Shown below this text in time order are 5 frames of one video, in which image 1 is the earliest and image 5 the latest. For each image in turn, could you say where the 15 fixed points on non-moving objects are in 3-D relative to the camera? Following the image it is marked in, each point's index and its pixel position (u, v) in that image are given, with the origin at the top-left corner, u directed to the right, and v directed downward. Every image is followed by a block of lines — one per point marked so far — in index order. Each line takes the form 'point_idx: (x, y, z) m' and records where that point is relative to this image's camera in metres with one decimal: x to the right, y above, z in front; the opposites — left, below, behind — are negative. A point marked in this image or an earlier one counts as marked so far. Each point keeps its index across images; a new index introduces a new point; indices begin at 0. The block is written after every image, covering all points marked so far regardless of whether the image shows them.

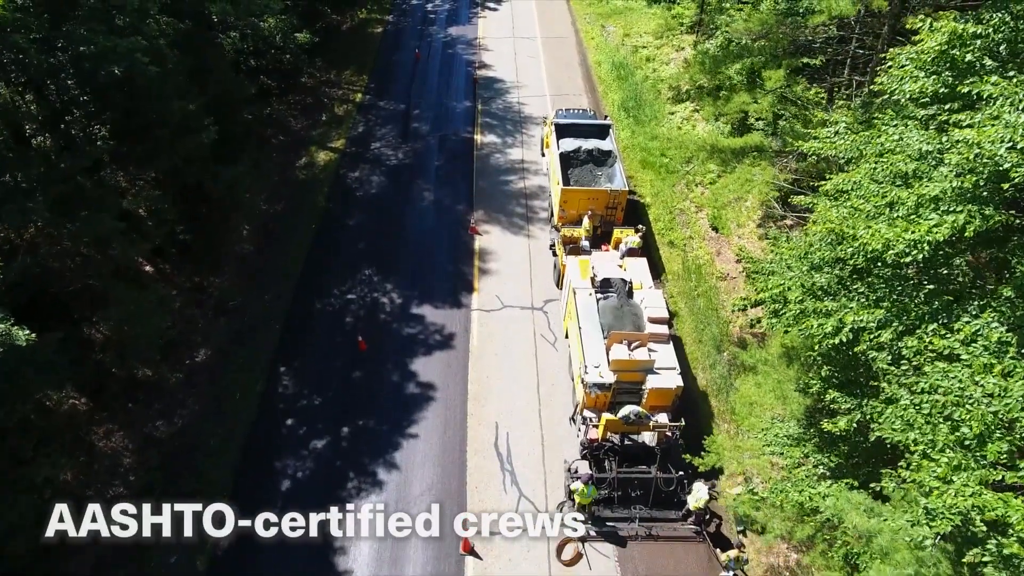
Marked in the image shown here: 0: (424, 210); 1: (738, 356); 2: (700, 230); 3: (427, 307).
0: (-2.7, +2.3, +18.6) m
1: (+5.2, -1.6, +14.0) m
2: (+5.3, +1.6, +17.2) m
3: (-2.2, -0.5, +15.8) m
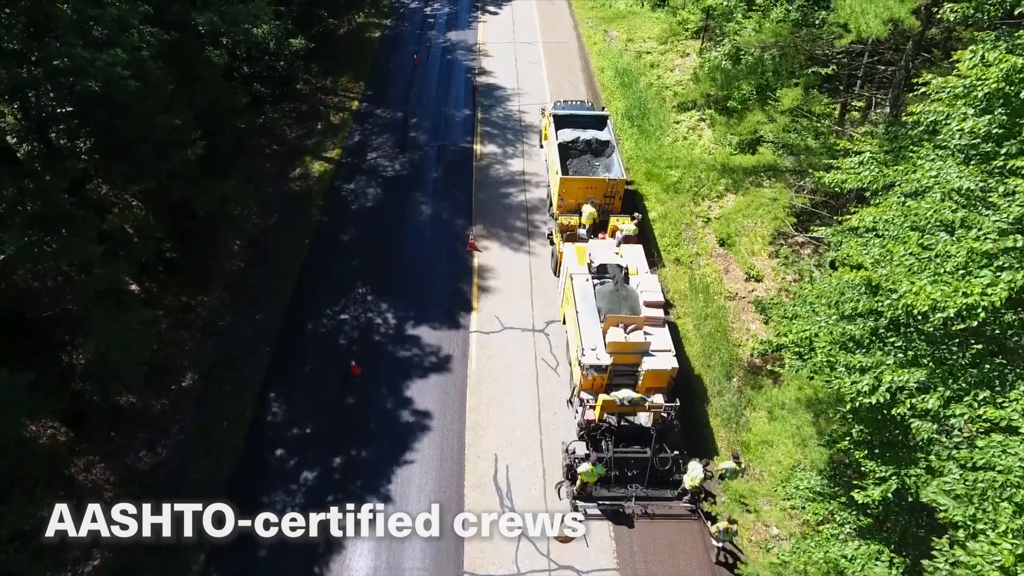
0: (-2.7, +1.8, +18.0) m
1: (+5.2, -2.1, +13.4) m
2: (+5.3, +1.1, +16.6) m
3: (-2.2, -1.0, +15.2) m
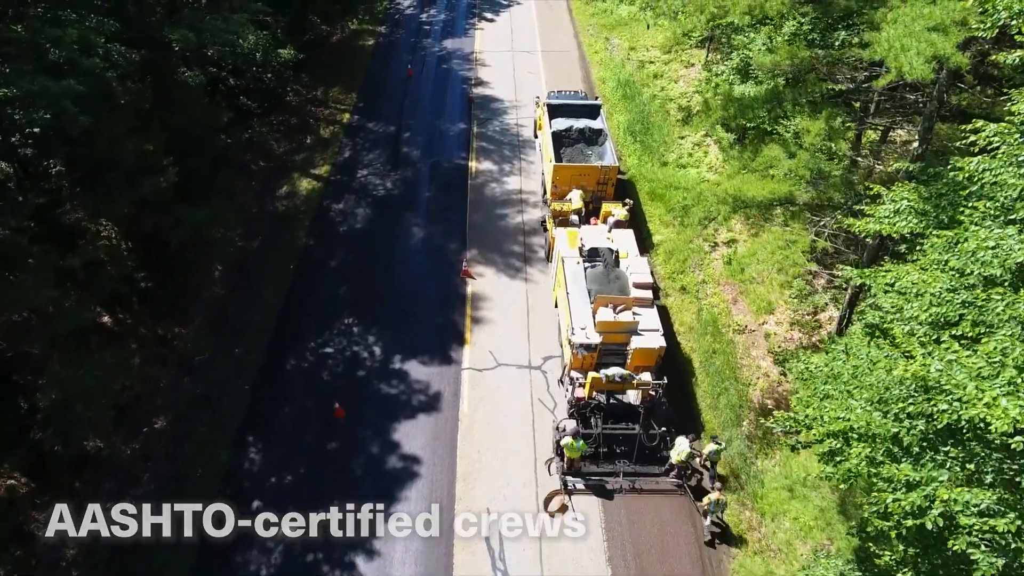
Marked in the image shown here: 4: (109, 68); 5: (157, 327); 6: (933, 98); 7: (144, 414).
0: (-2.8, +1.1, +17.1) m
1: (+5.0, -2.9, +12.4) m
2: (+5.2, +0.4, +15.7) m
3: (-2.3, -1.8, +14.3) m
4: (-8.2, +4.5, +12.3) m
5: (-8.8, -1.0, +15.0) m
6: (+6.5, +2.9, +9.3) m
7: (-8.1, -2.7, +13.3) m
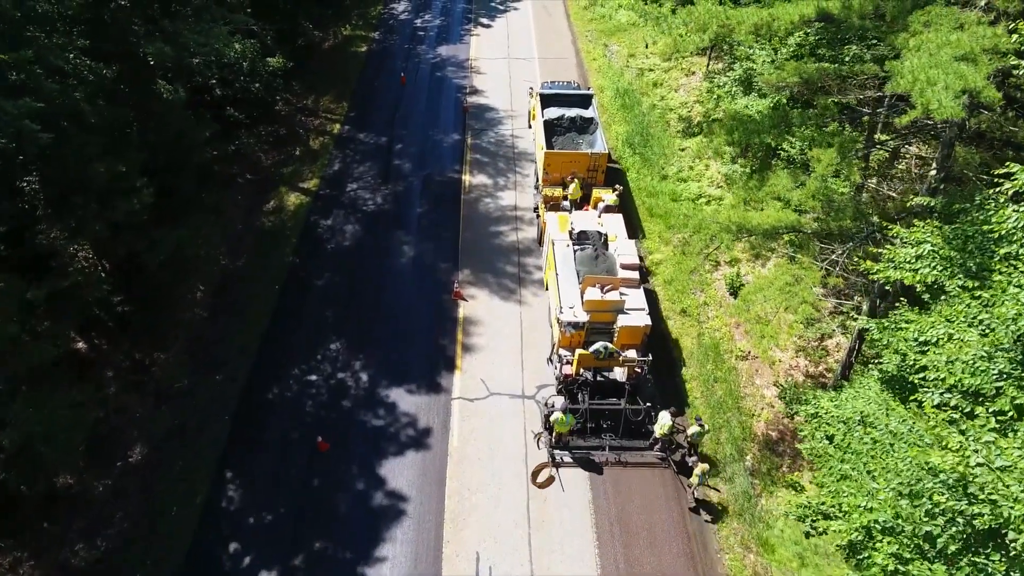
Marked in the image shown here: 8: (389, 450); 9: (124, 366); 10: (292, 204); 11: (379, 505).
0: (-3.0, +0.5, +16.4) m
1: (+4.9, -3.4, +11.8) m
2: (+5.0, -0.2, +15.0) m
3: (-2.5, -2.3, +13.6) m
4: (-8.4, +3.9, +11.7) m
5: (-8.9, -1.5, +14.3) m
6: (+6.3, +2.4, +8.7) m
7: (-8.2, -3.3, +12.7) m
8: (-2.6, -3.4, +12.7) m
9: (-9.0, -1.8, +14.0) m
10: (-6.7, +2.6, +18.5) m
11: (-2.6, -4.2, +11.8) m
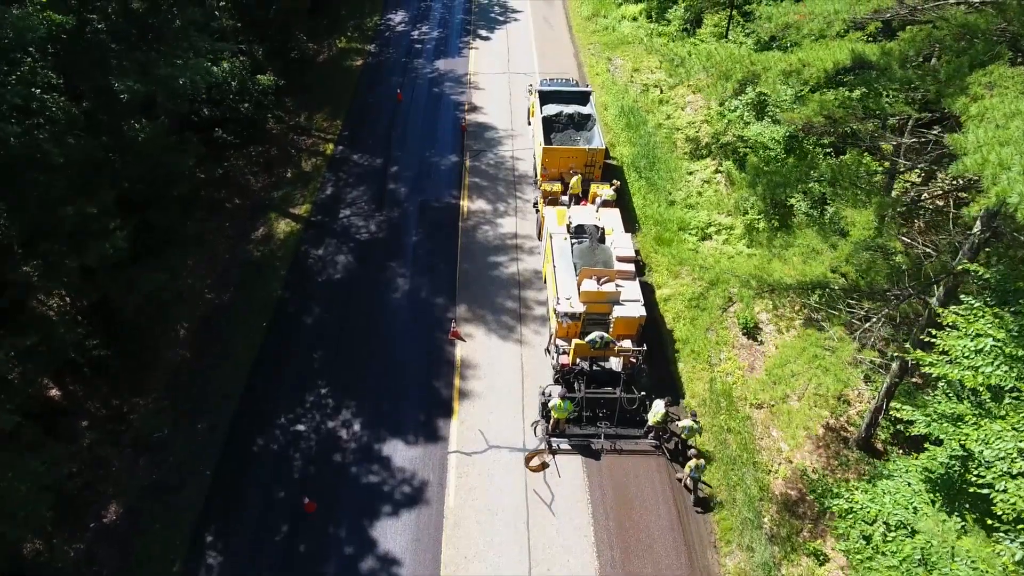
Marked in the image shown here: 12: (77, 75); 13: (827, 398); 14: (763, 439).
0: (-3.0, -0.4, +15.6) m
1: (+4.9, -4.3, +11.0) m
2: (+5.1, -1.1, +14.2) m
3: (-2.5, -3.3, +12.8) m
4: (-8.4, +3.0, +10.8) m
5: (-8.9, -2.4, +13.5) m
6: (+6.3, +1.4, +7.9) m
7: (-8.2, -4.2, +11.8) m
8: (-2.6, -4.3, +11.8) m
9: (-8.9, -2.7, +13.2) m
10: (-6.7, +1.6, +17.7) m
11: (-2.6, -5.2, +11.0) m
12: (-8.4, +4.3, +12.1) m
13: (+6.7, -2.2, +12.9) m
14: (+5.2, -3.1, +12.4) m
